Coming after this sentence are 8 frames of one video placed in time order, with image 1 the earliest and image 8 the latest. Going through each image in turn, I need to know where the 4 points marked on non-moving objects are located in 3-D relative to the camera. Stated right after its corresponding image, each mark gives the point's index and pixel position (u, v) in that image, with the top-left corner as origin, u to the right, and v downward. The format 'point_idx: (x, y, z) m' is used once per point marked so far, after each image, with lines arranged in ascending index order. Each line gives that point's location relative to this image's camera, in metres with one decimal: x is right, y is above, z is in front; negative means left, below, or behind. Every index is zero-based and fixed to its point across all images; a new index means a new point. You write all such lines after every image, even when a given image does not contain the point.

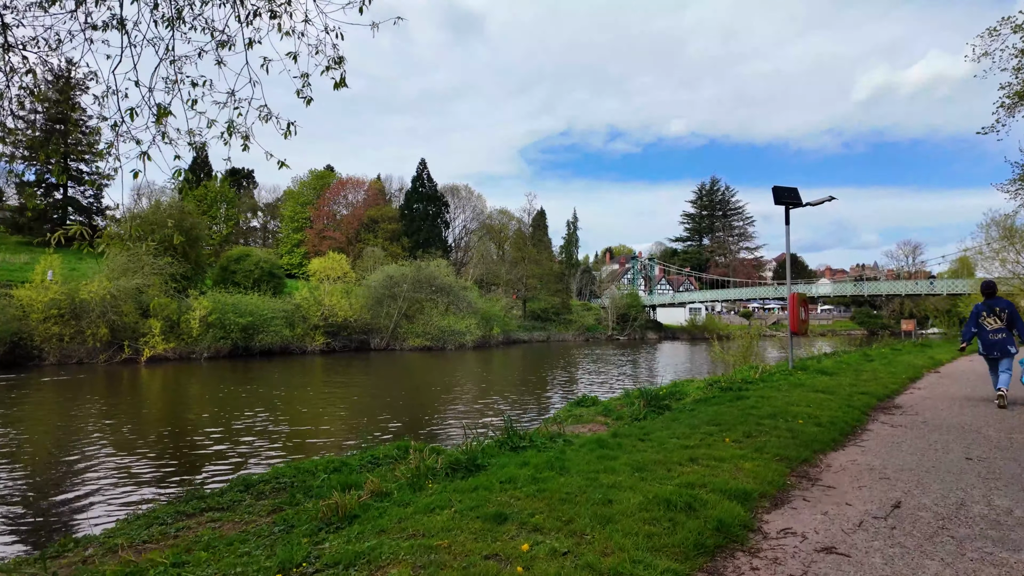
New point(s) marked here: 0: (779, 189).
0: (+3.3, +1.3, +6.8) m
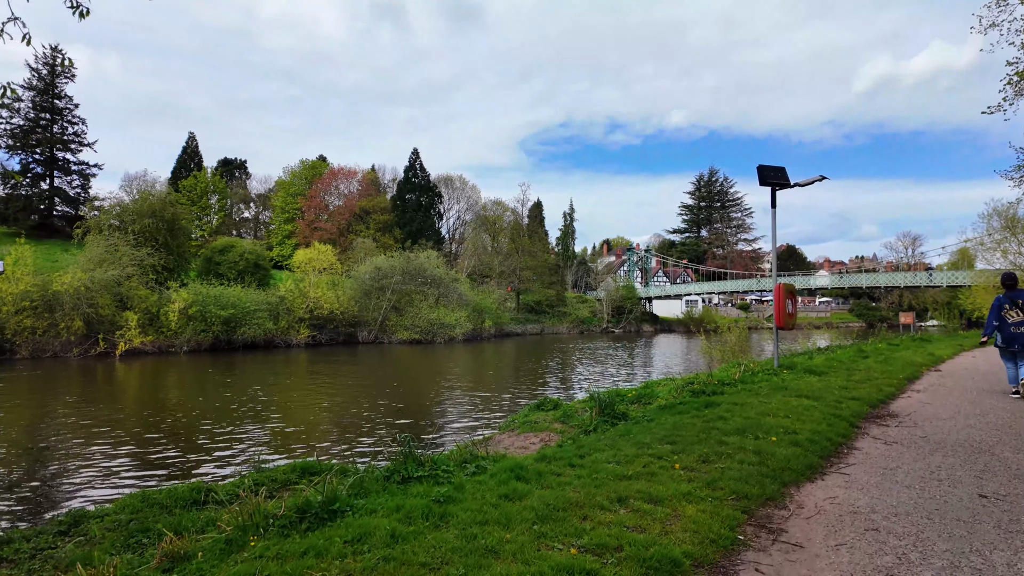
0: (+2.9, +1.4, +6.1) m
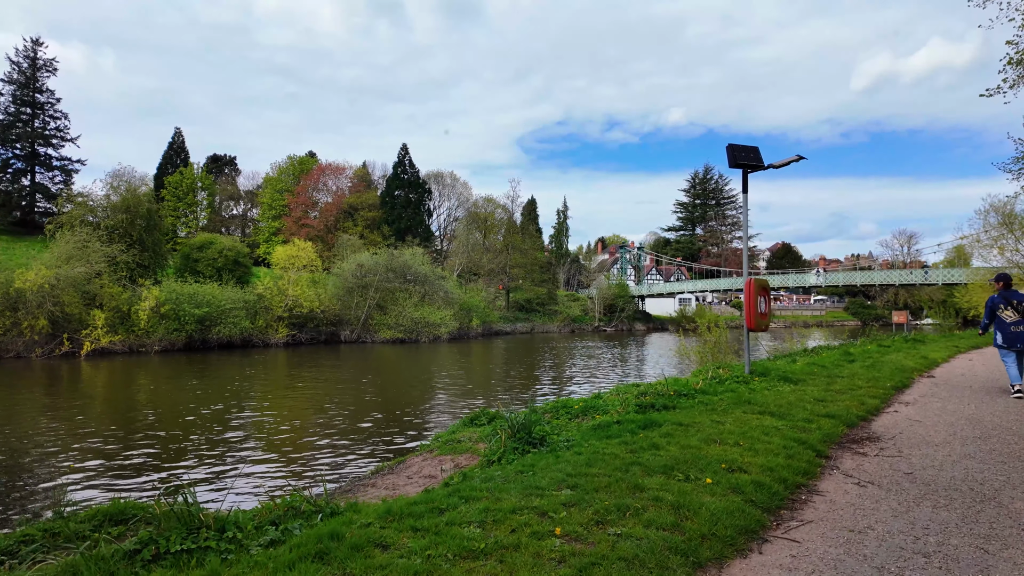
0: (+2.2, +1.4, +5.4) m
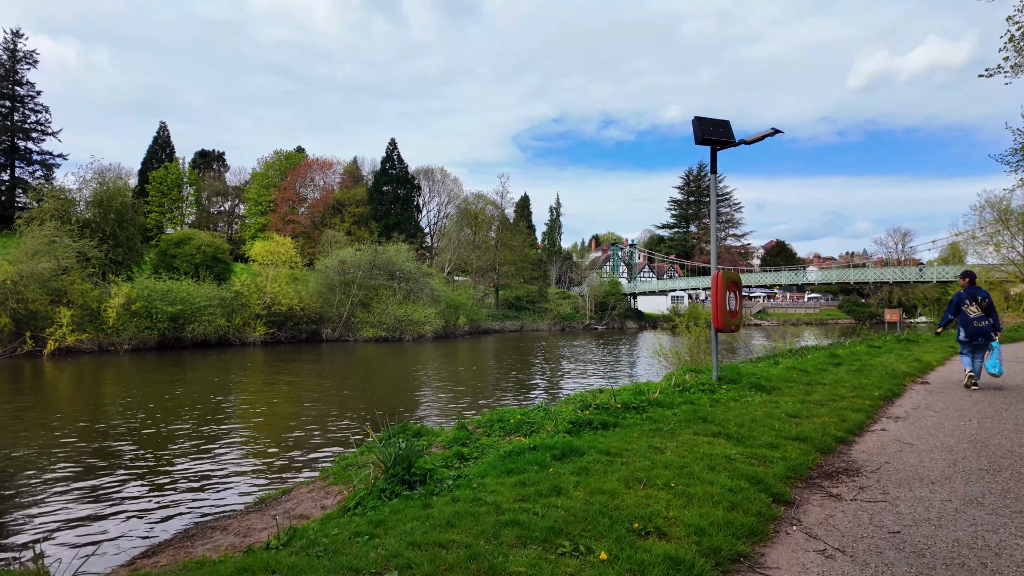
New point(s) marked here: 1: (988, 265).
0: (+1.7, +1.4, +4.7) m
1: (+17.3, +0.8, +19.7) m
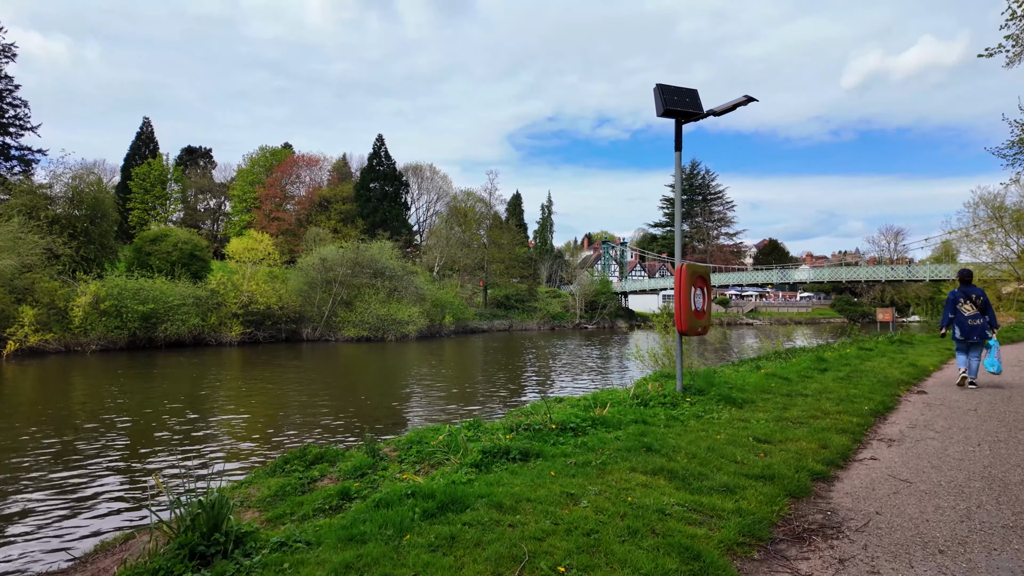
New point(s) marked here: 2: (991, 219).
0: (+1.2, +1.5, +4.1) m
1: (+16.7, +0.9, +19.3) m
2: (+16.5, +2.4, +18.6) m
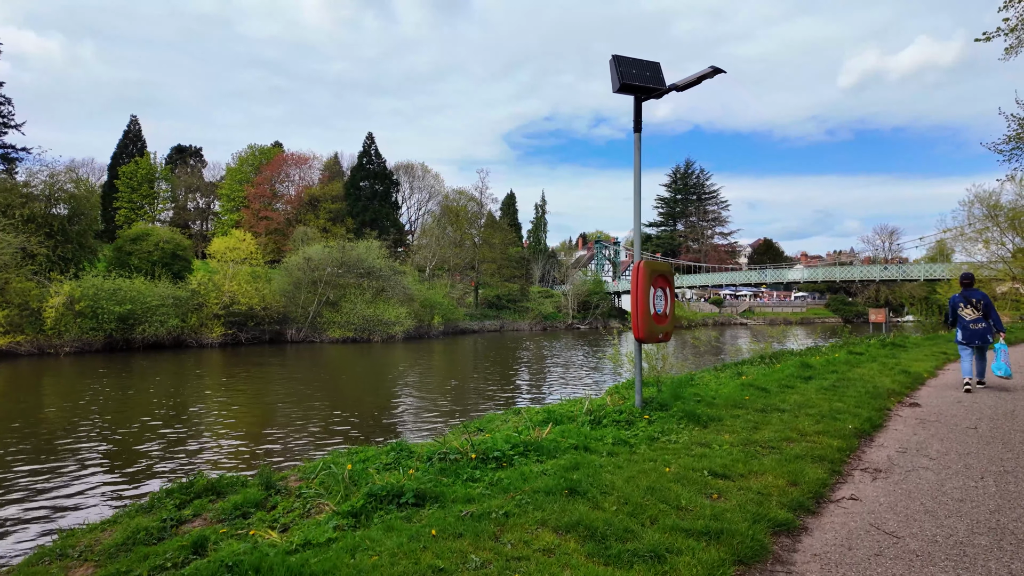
0: (+0.8, +1.5, +3.6) m
1: (+16.2, +0.9, +18.9) m
2: (+16.0, +2.4, +18.2) m
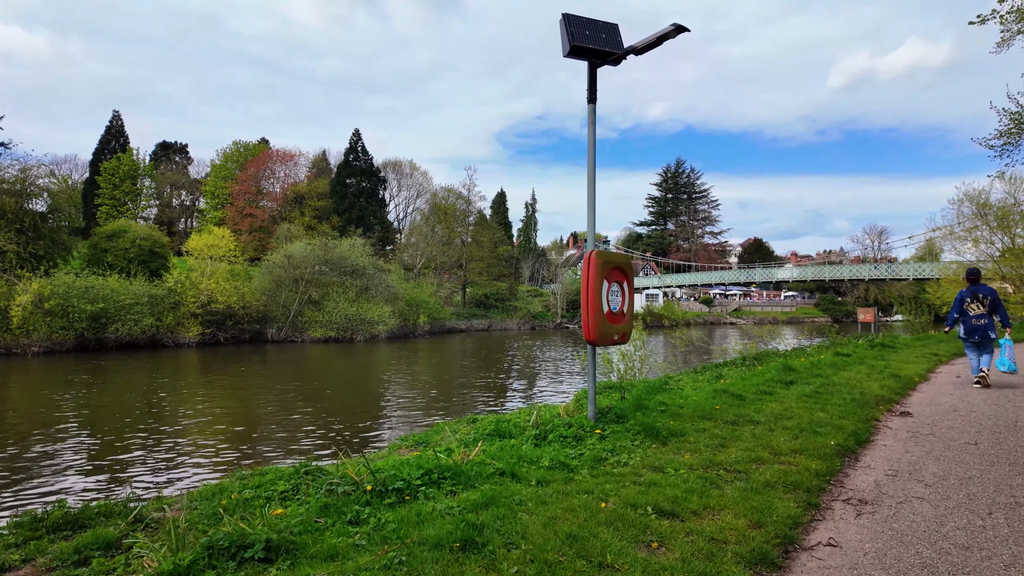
0: (+0.4, +1.5, +3.2) m
1: (+15.6, +0.9, +18.6) m
2: (+15.5, +2.4, +18.0) m
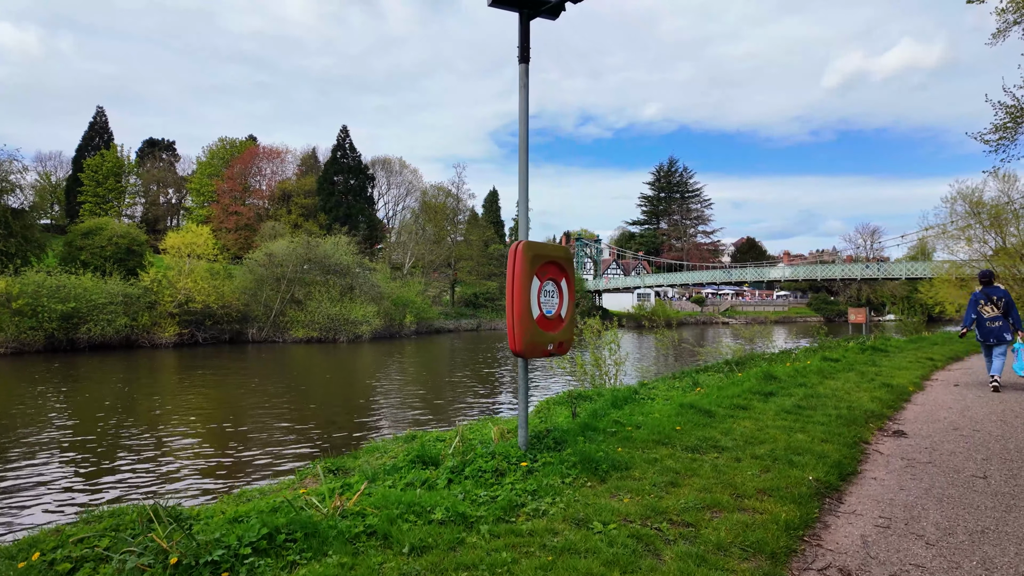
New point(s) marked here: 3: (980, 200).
0: (0.0, +1.5, +2.7) m
1: (+15.1, +0.9, +18.3) m
2: (+14.9, +2.4, +17.6) m
3: (+15.3, +2.9, +17.7) m
